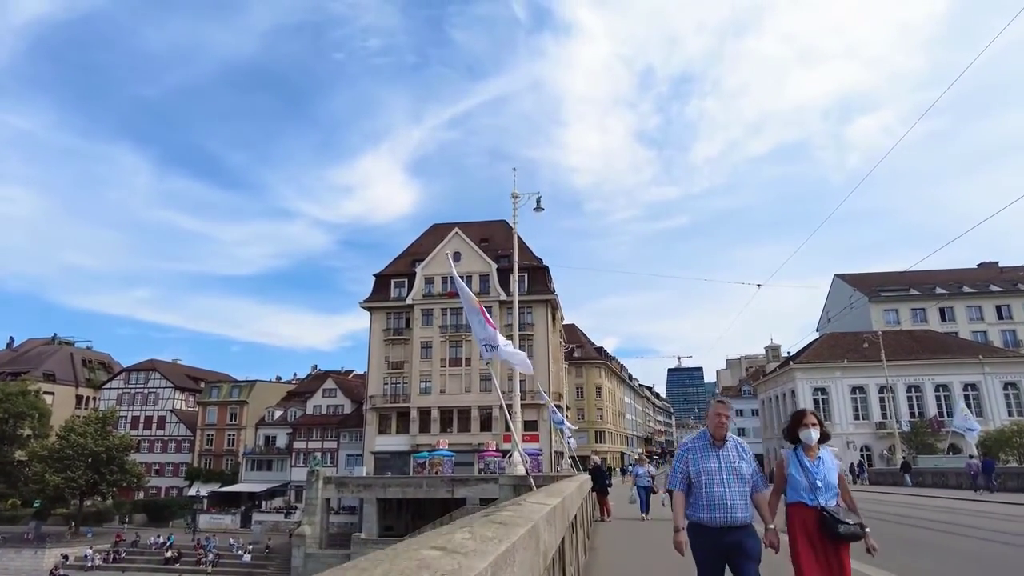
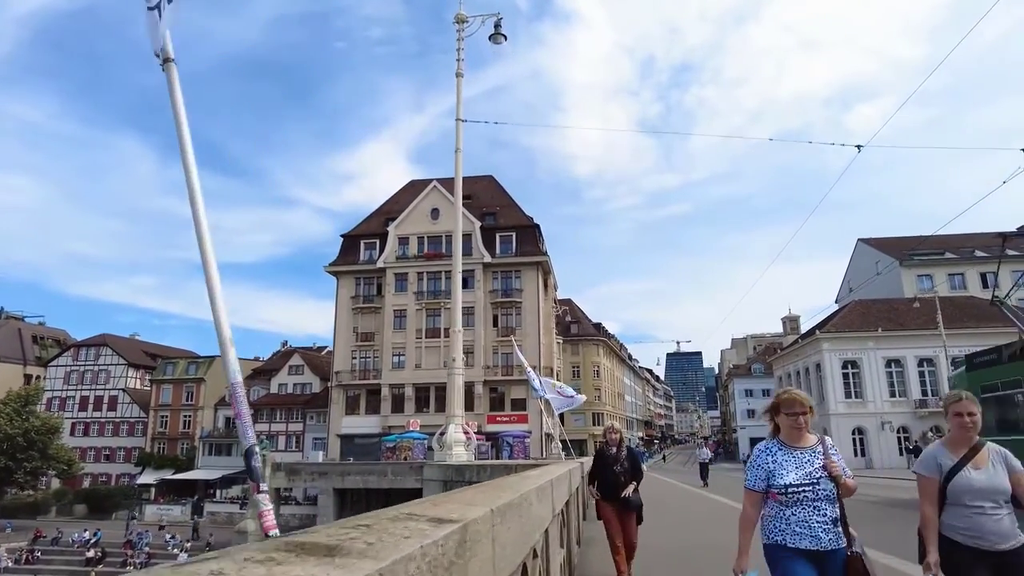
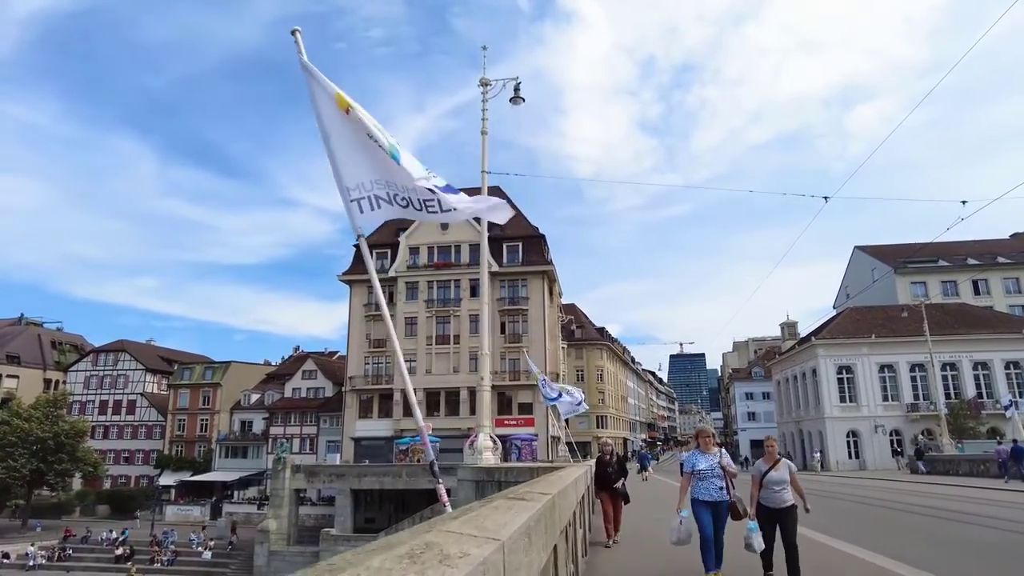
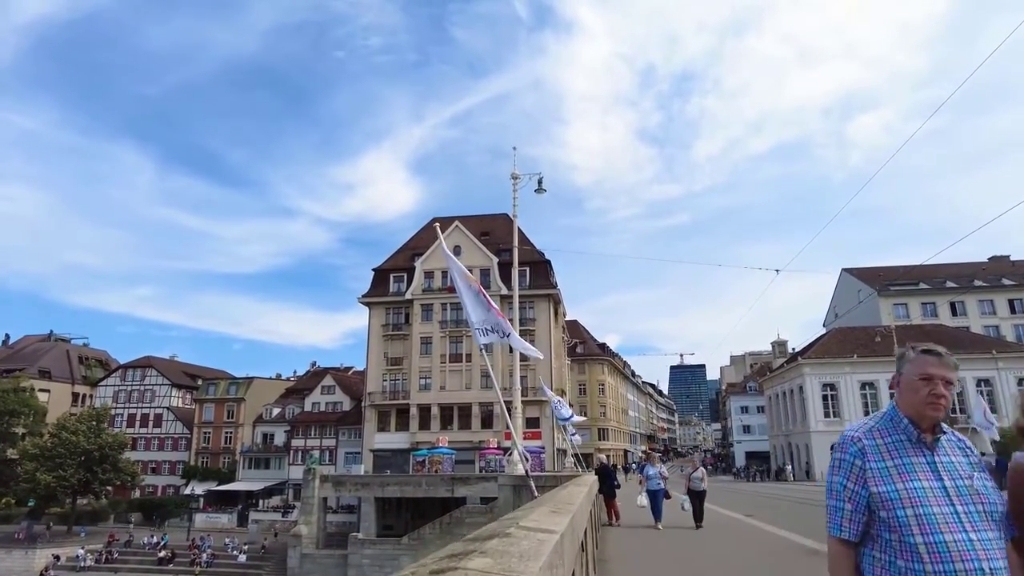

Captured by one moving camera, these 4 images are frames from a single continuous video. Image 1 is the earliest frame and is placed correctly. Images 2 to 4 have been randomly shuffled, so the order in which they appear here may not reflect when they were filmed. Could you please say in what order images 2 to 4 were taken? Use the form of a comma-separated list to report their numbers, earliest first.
4, 3, 2
